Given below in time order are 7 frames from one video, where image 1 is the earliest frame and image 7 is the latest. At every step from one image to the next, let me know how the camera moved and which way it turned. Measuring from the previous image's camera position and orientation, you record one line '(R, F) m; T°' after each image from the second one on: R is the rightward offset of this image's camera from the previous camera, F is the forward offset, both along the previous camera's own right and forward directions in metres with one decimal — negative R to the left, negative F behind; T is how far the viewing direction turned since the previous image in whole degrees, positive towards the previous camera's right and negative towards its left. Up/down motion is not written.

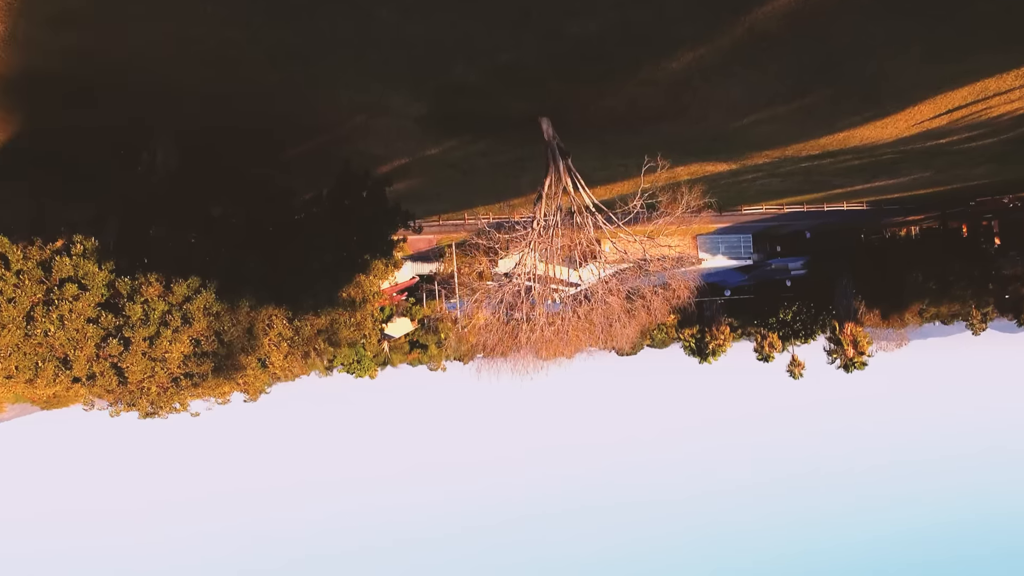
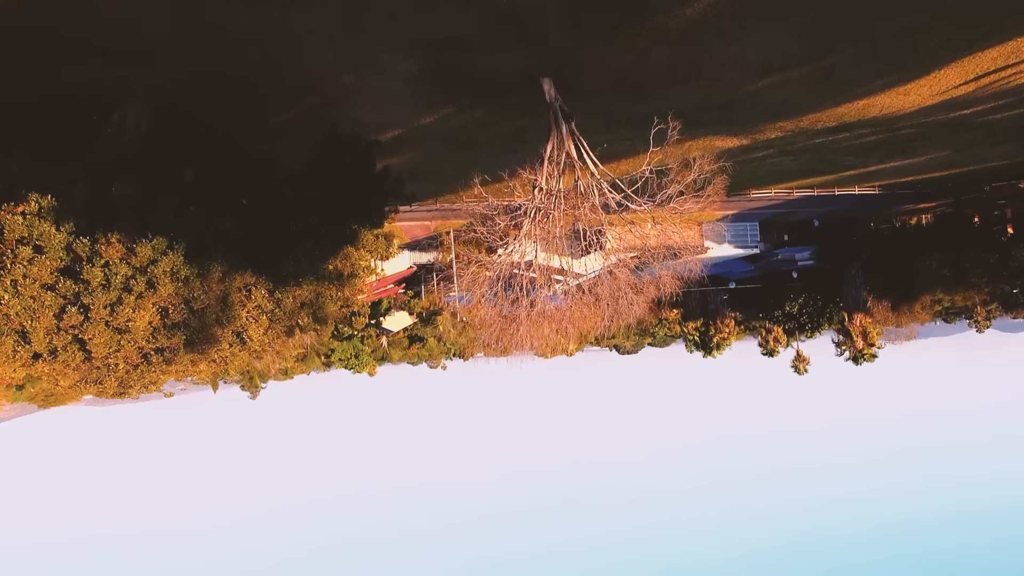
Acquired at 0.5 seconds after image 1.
(0.0, +0.7) m; 0°
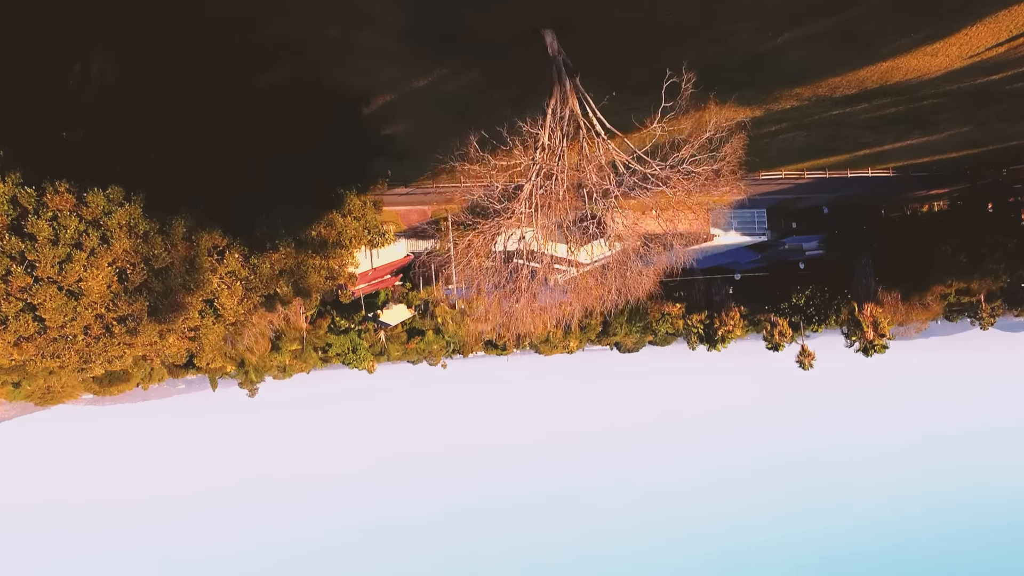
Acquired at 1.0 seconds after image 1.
(0.0, +0.7) m; 0°
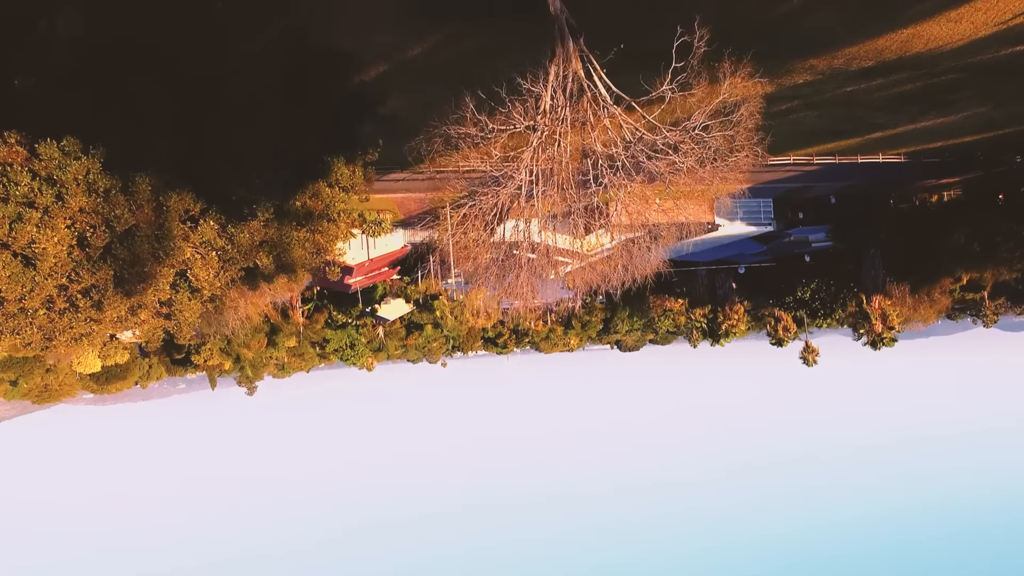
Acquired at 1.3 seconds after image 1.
(0.0, +0.6) m; 0°
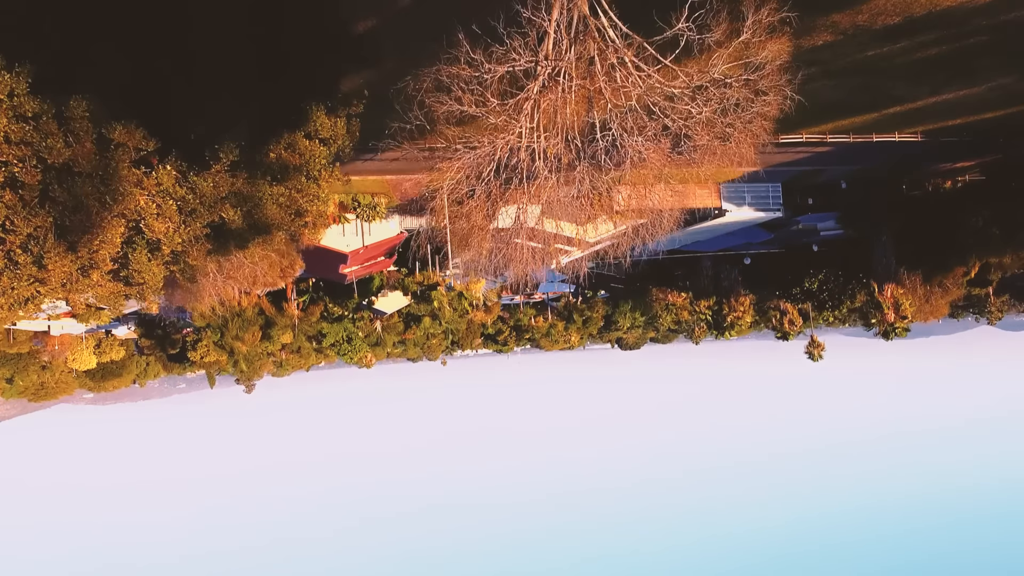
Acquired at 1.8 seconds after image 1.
(0.0, +0.8) m; 0°
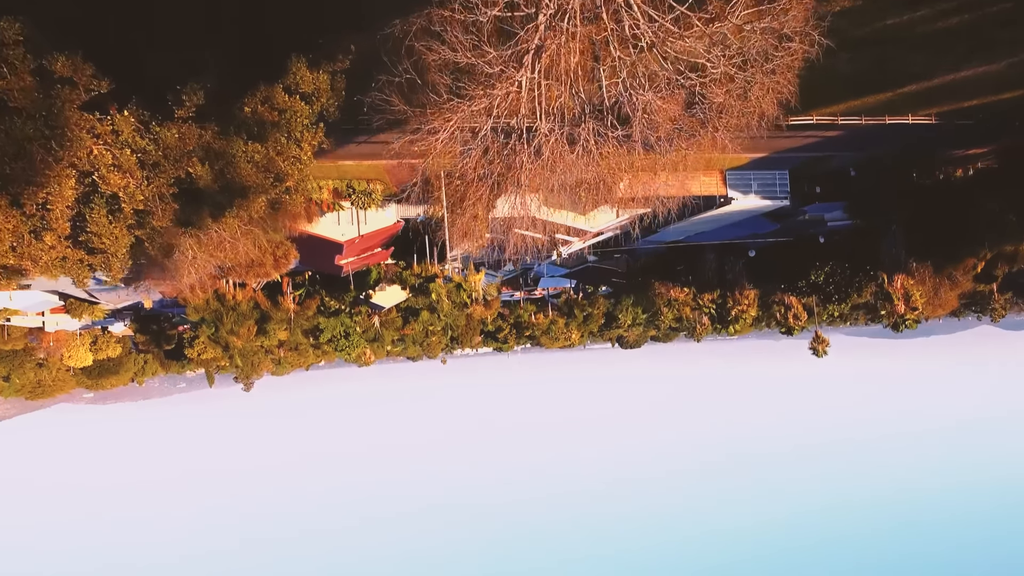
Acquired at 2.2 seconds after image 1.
(0.0, +0.6) m; 0°
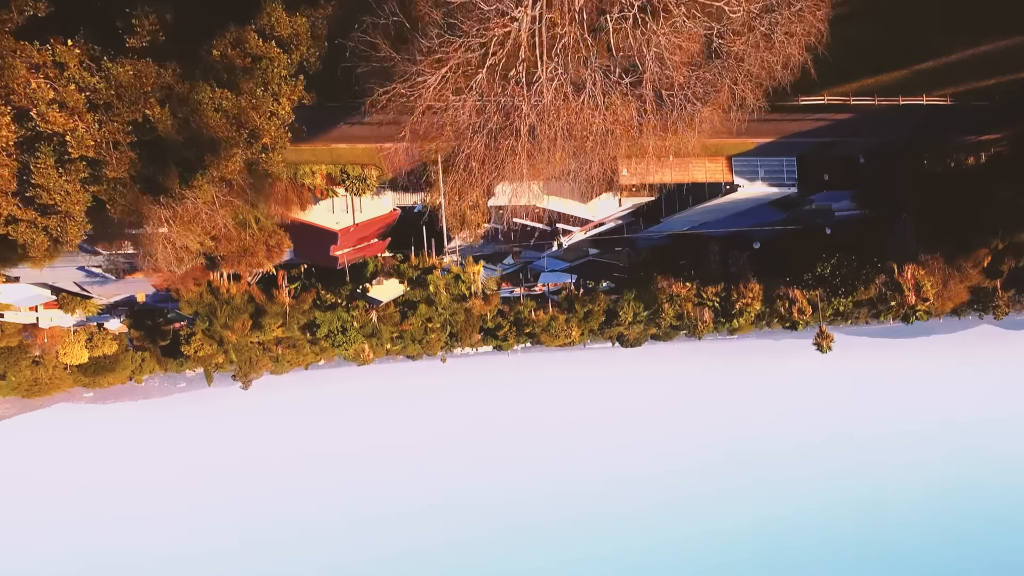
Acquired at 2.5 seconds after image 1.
(0.0, +0.6) m; 0°
